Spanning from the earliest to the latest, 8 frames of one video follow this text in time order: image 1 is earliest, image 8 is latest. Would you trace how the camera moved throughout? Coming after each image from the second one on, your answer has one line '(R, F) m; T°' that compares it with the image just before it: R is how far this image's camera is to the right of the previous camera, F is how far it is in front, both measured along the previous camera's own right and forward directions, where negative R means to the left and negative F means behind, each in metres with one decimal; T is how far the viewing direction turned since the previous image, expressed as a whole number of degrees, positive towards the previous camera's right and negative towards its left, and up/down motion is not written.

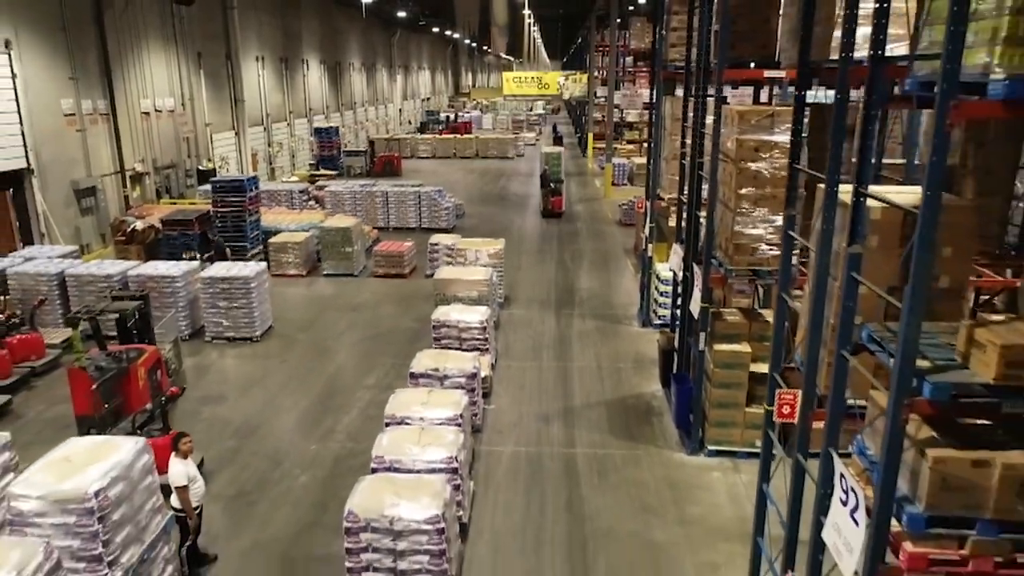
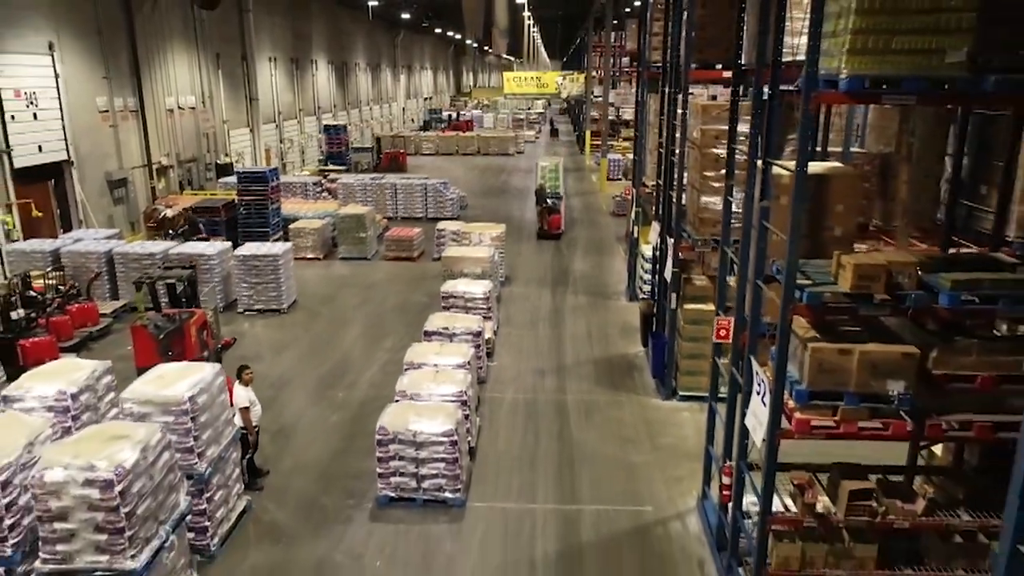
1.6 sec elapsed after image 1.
(0.0, -1.4) m; 0°
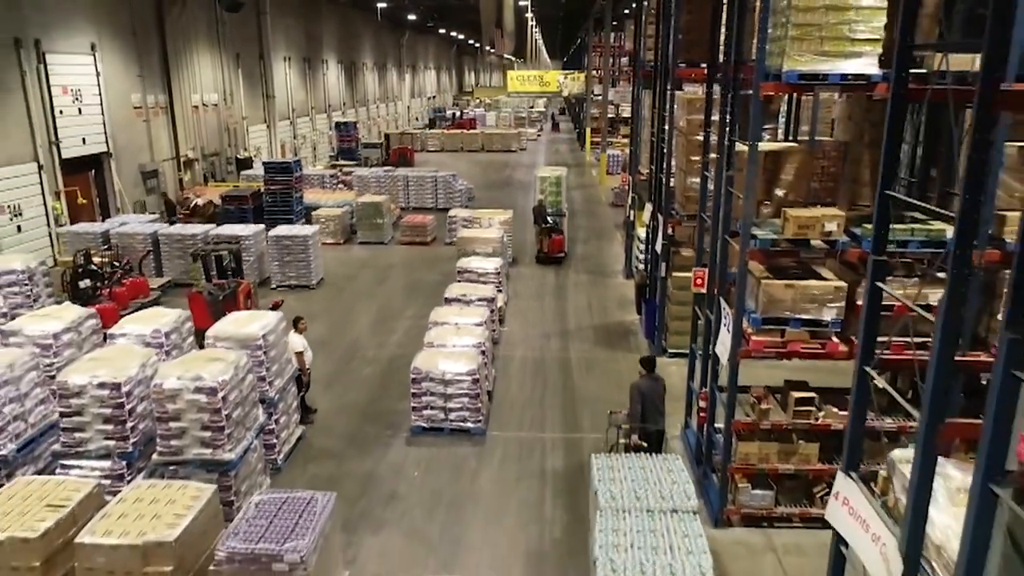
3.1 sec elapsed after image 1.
(-0.1, -1.4) m; 0°
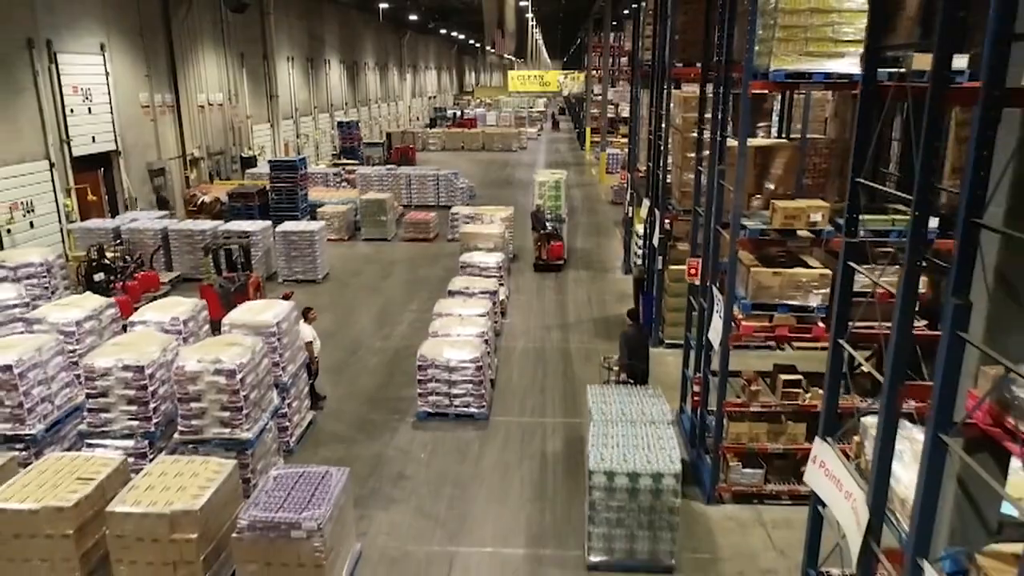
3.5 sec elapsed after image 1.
(0.0, -0.4) m; 0°
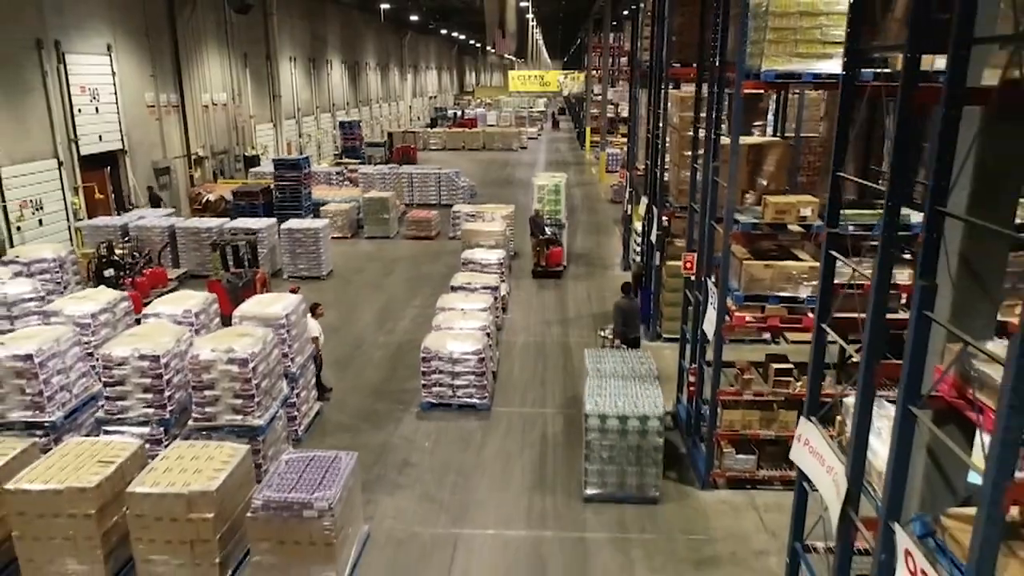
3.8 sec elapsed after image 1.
(0.0, -0.3) m; 0°
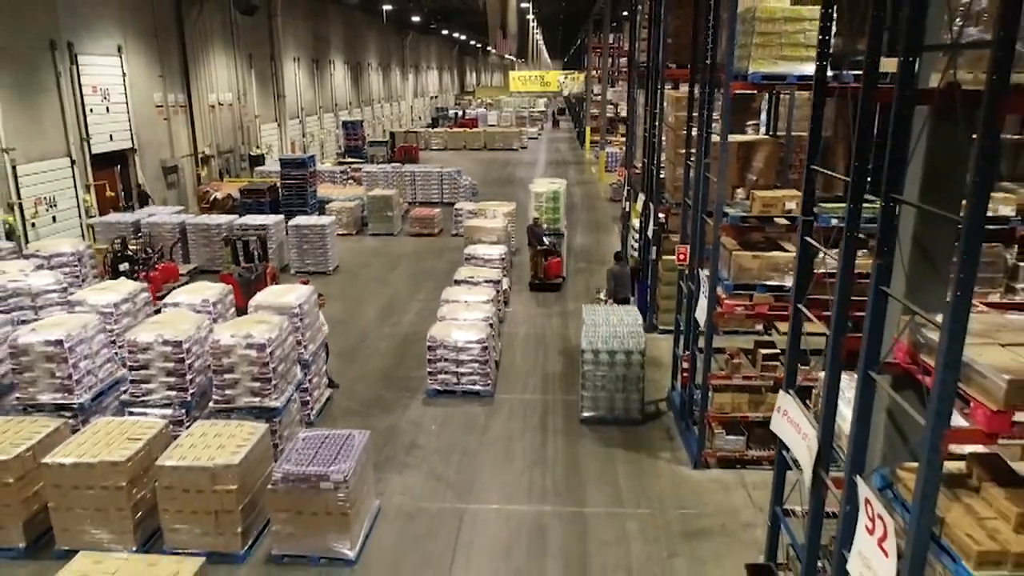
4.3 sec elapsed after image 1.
(0.0, -0.4) m; 0°
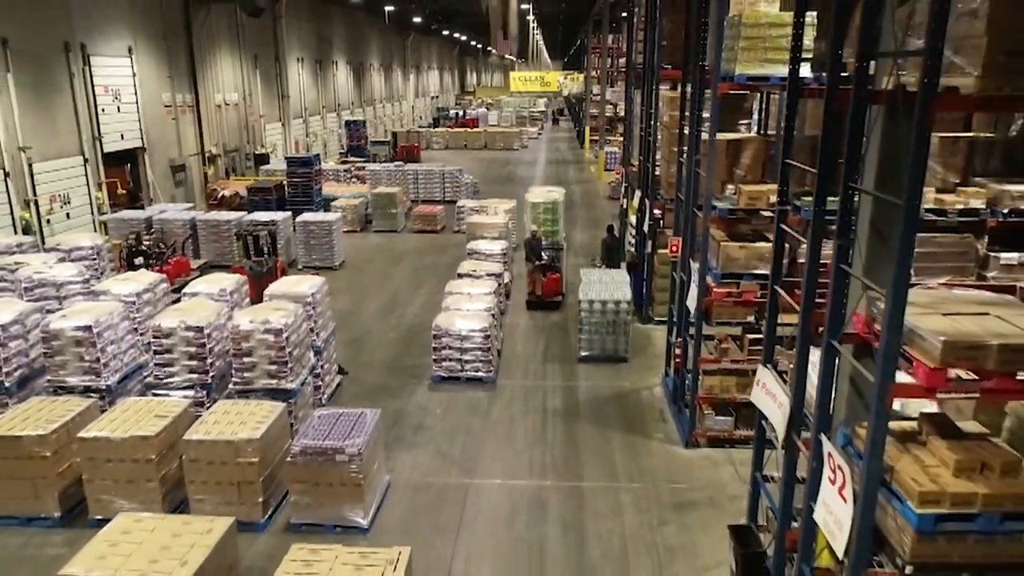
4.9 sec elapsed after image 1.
(0.0, -0.5) m; 0°
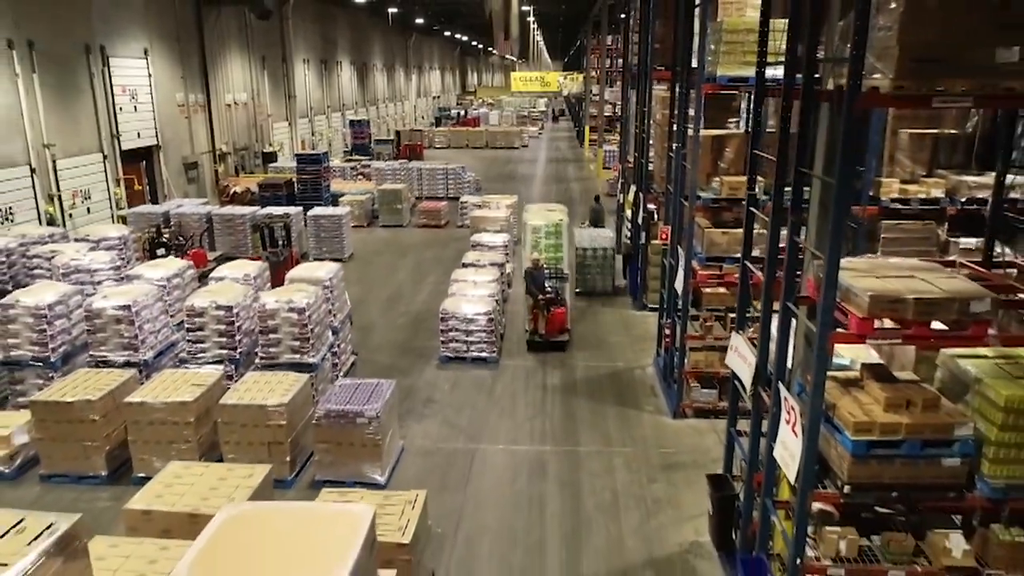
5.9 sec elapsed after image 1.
(0.0, -0.8) m; 0°
